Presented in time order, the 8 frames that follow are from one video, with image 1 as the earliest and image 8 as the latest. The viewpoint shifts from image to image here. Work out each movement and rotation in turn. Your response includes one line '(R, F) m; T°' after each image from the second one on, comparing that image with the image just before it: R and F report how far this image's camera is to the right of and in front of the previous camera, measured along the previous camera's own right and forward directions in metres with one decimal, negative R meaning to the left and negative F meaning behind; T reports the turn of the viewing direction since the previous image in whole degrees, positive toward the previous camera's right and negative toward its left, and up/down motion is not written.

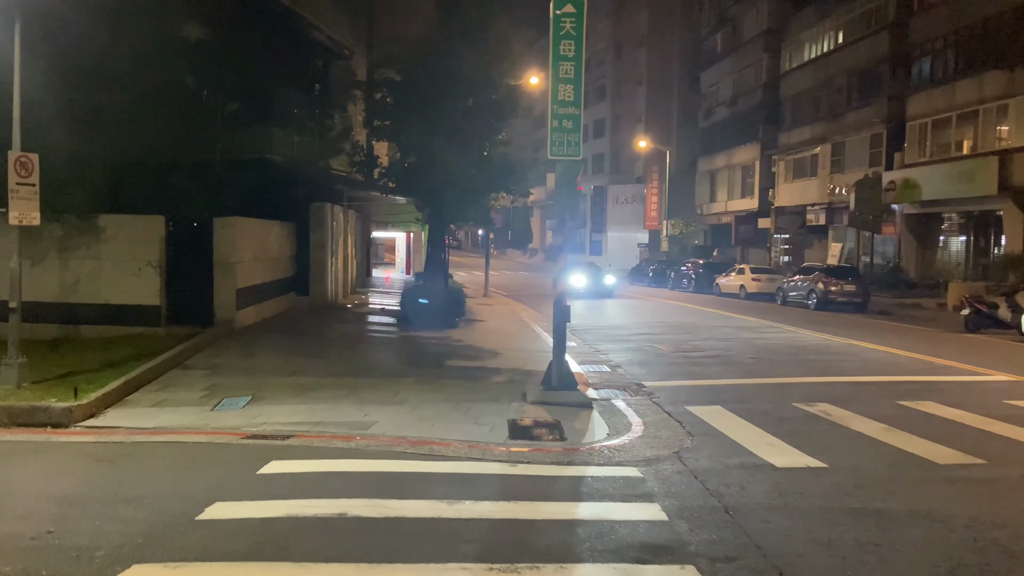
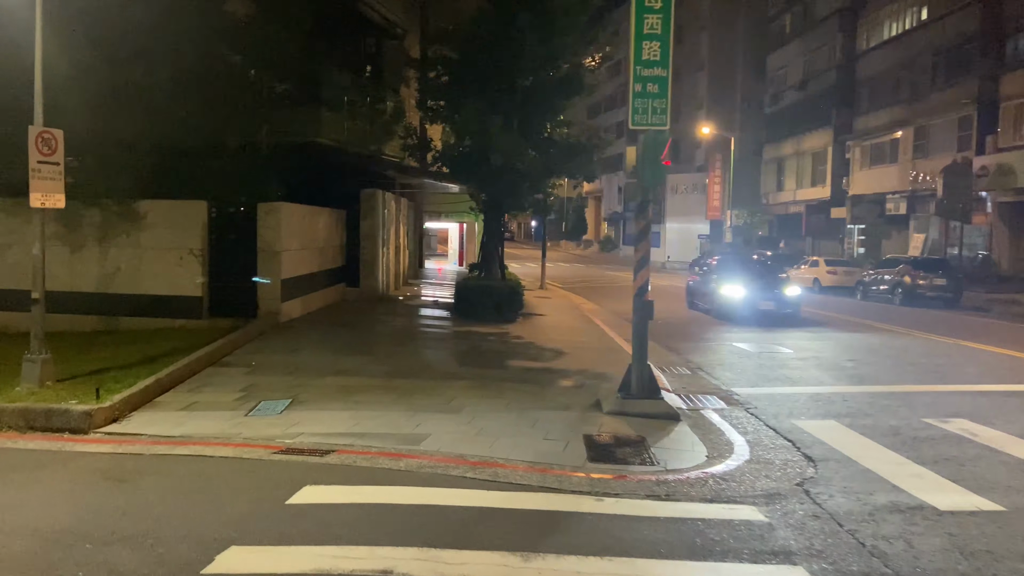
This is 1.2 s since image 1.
(-0.2, +1.3) m; -4°
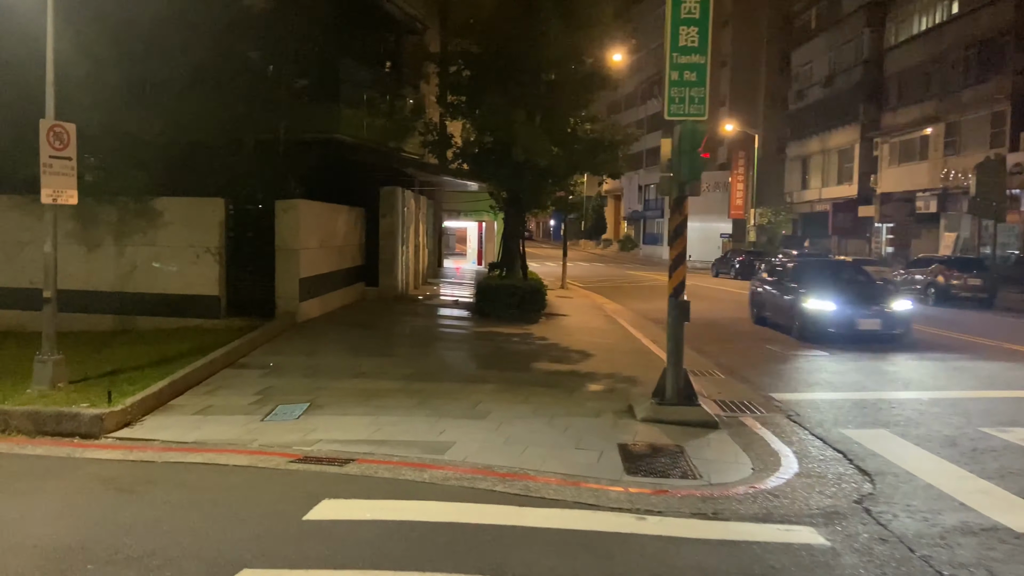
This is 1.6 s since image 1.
(-0.1, +0.4) m; -1°
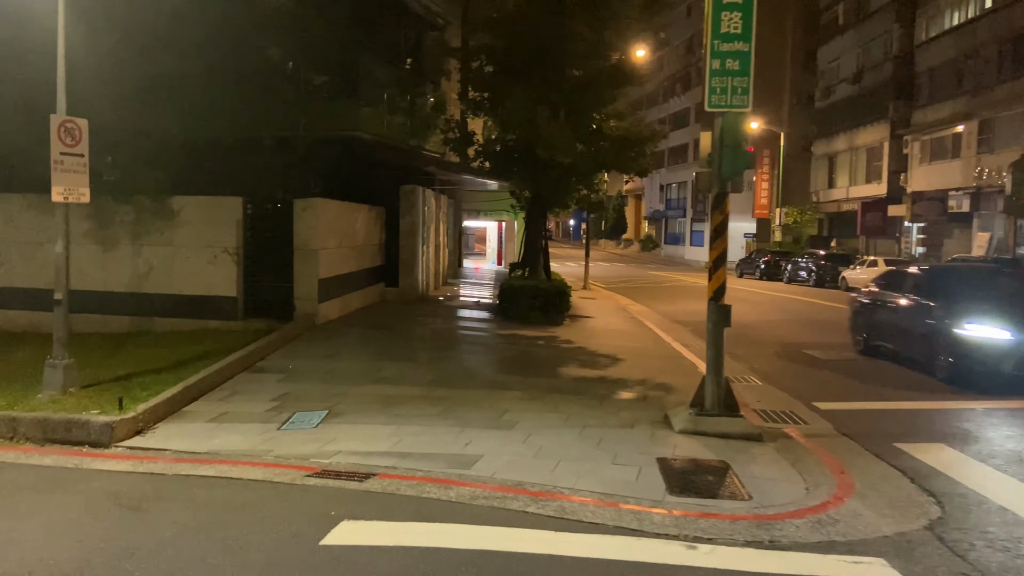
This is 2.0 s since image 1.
(-0.1, +0.4) m; -1°
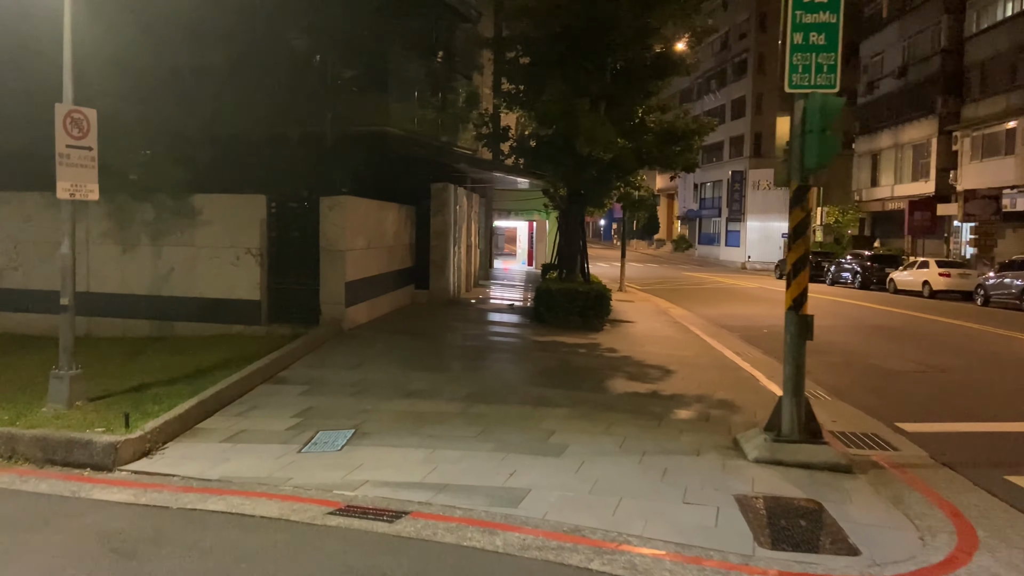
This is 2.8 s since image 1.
(-0.2, +0.9) m; -2°
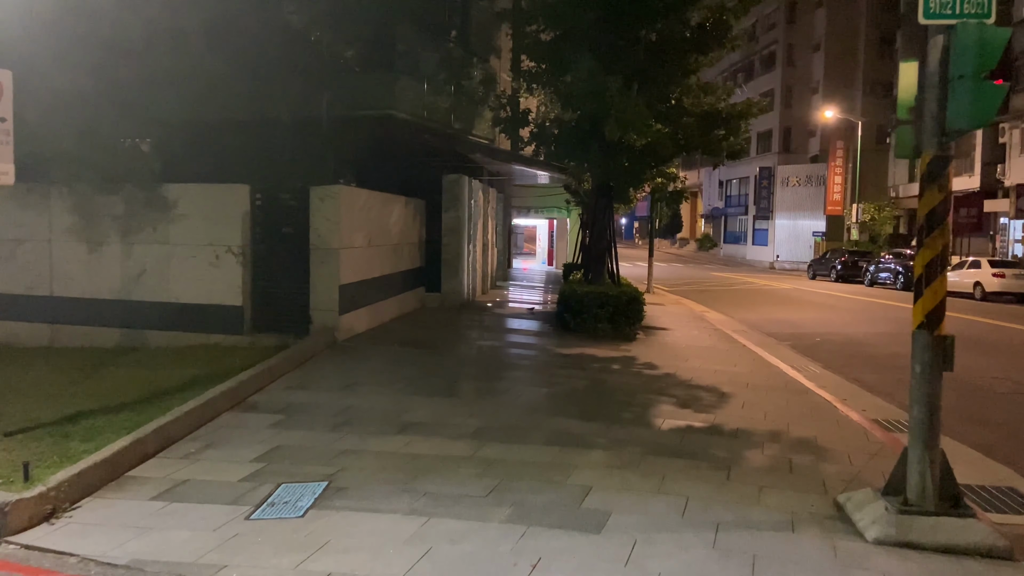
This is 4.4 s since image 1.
(0.0, +1.8) m; -1°
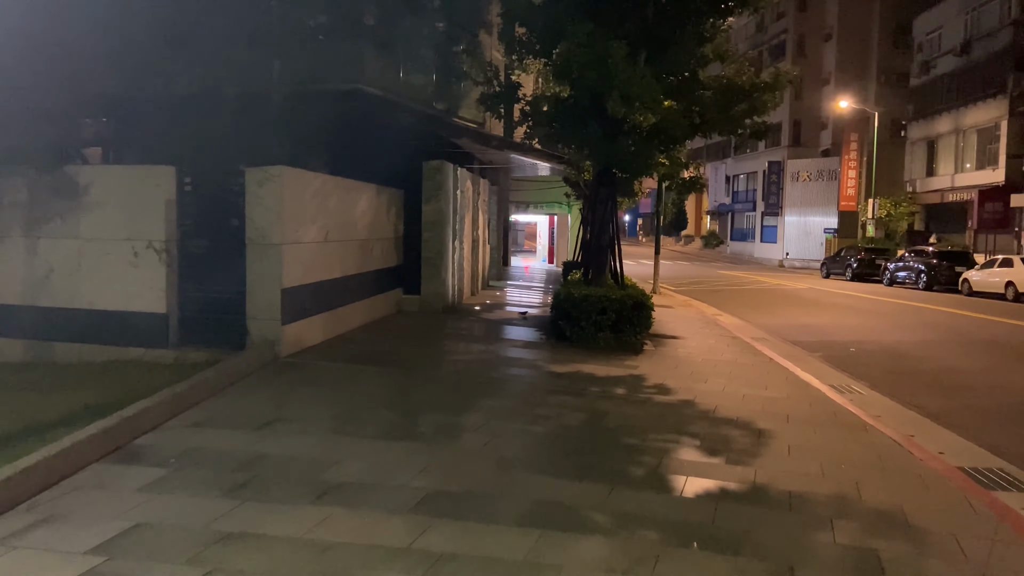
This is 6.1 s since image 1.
(+0.2, +1.9) m; 0°
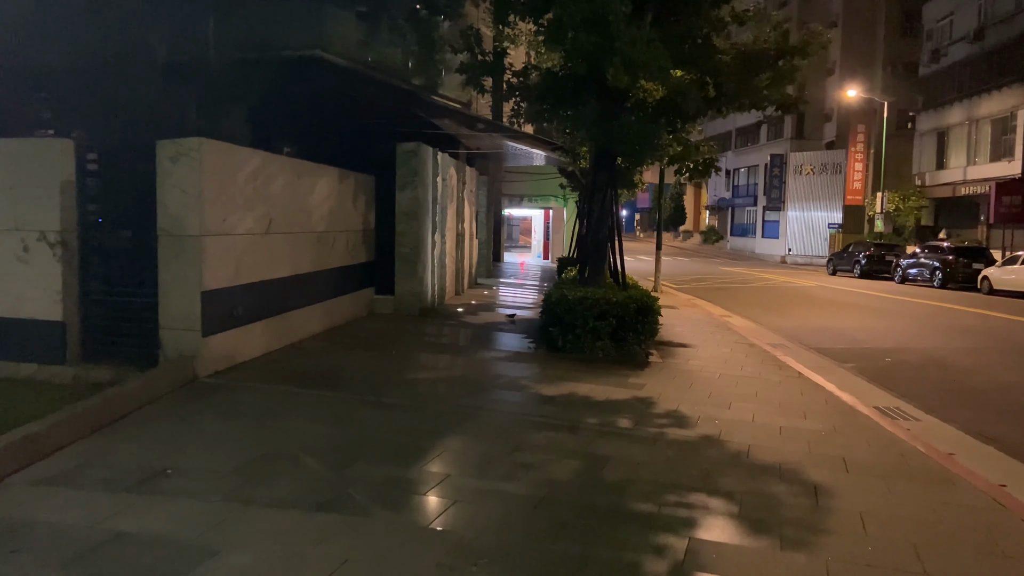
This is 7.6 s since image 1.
(+0.2, +1.7) m; 0°
